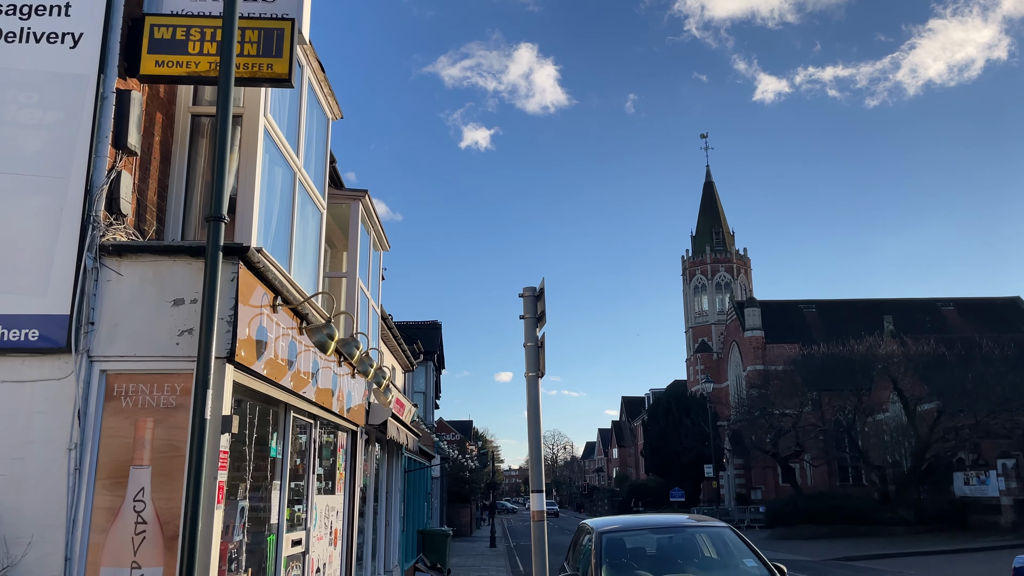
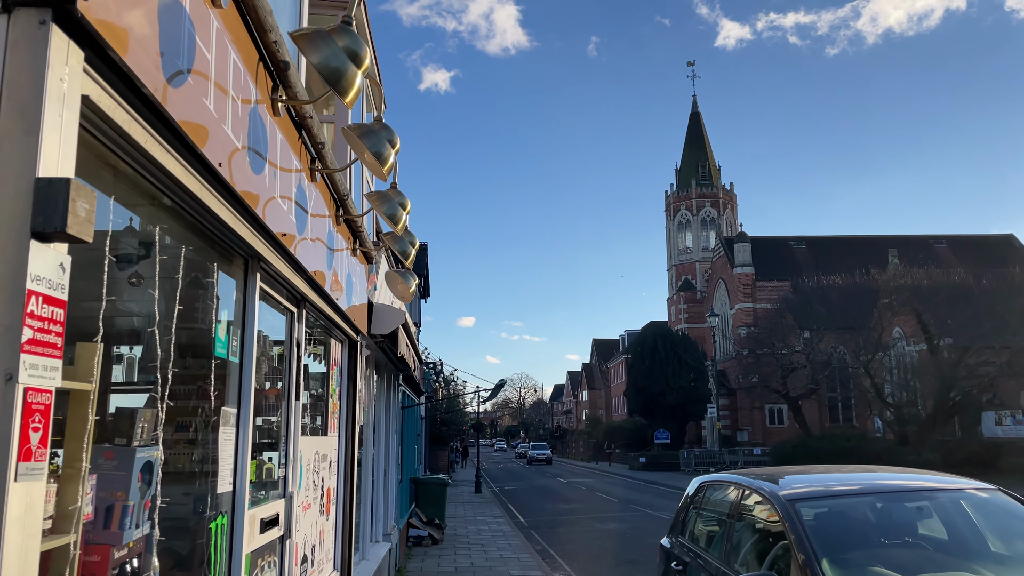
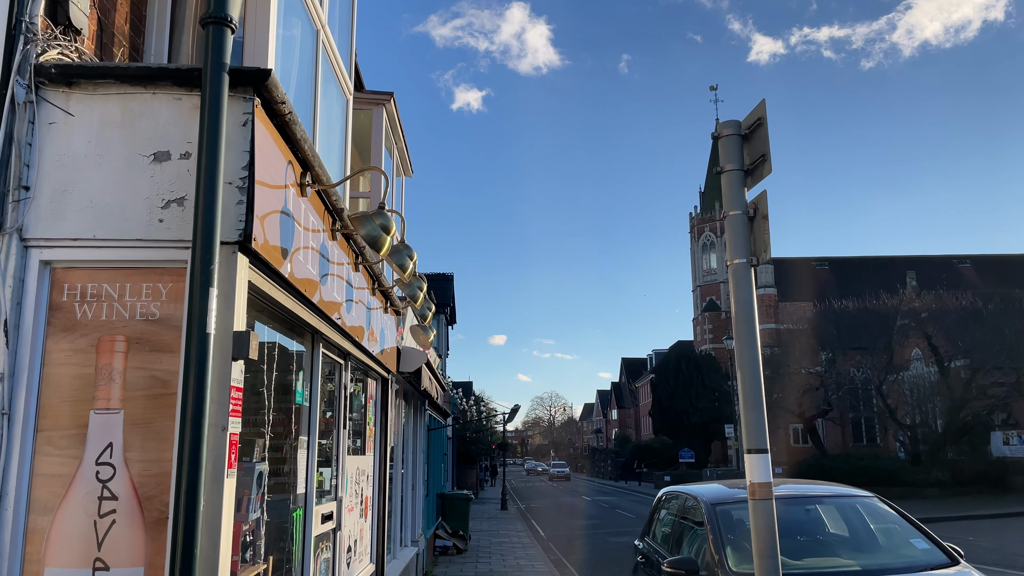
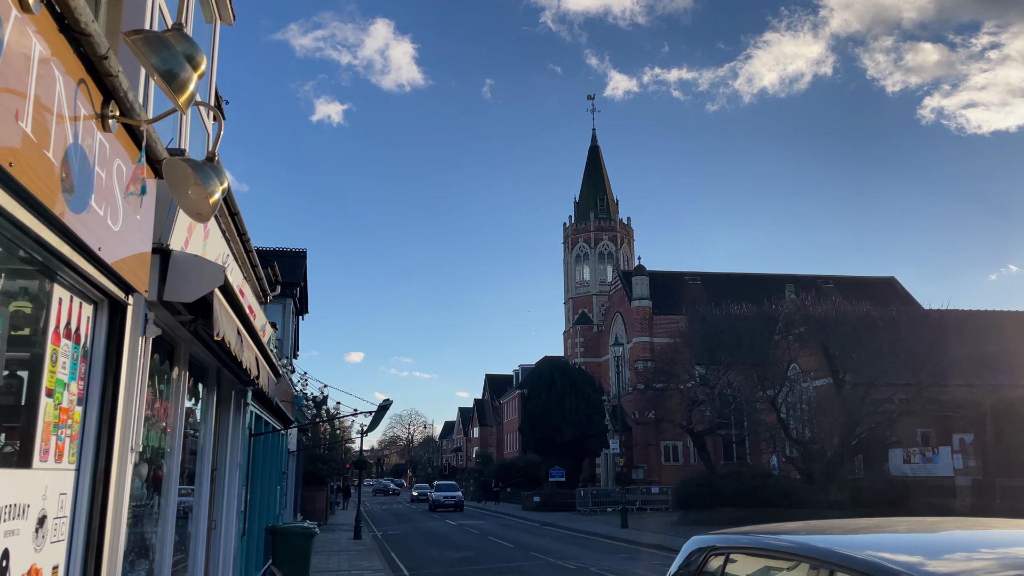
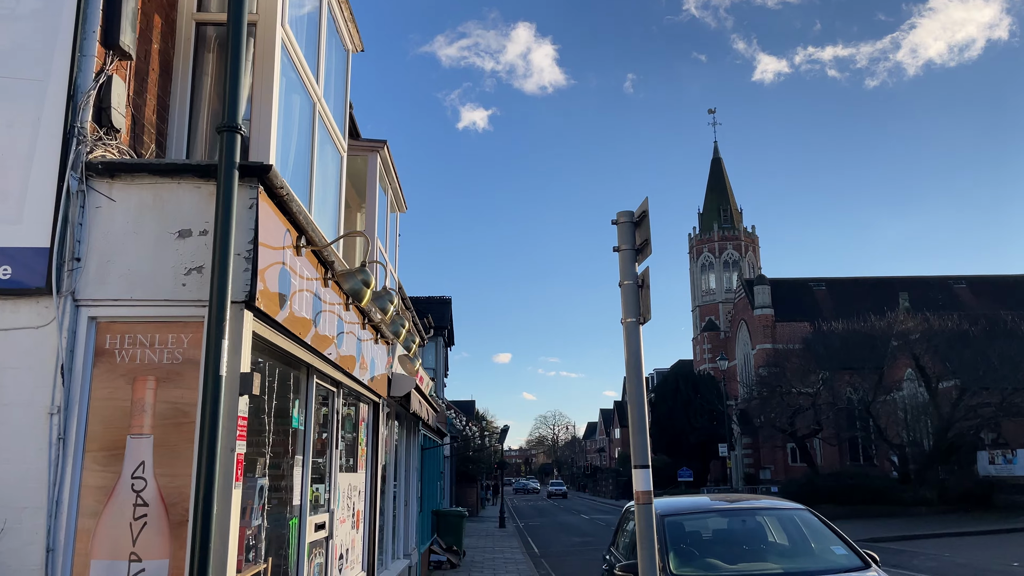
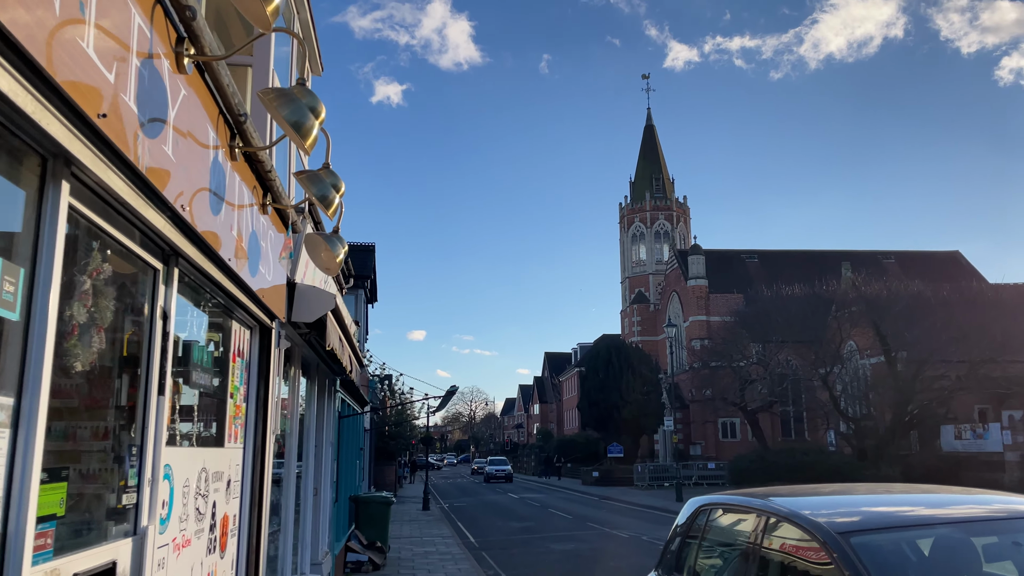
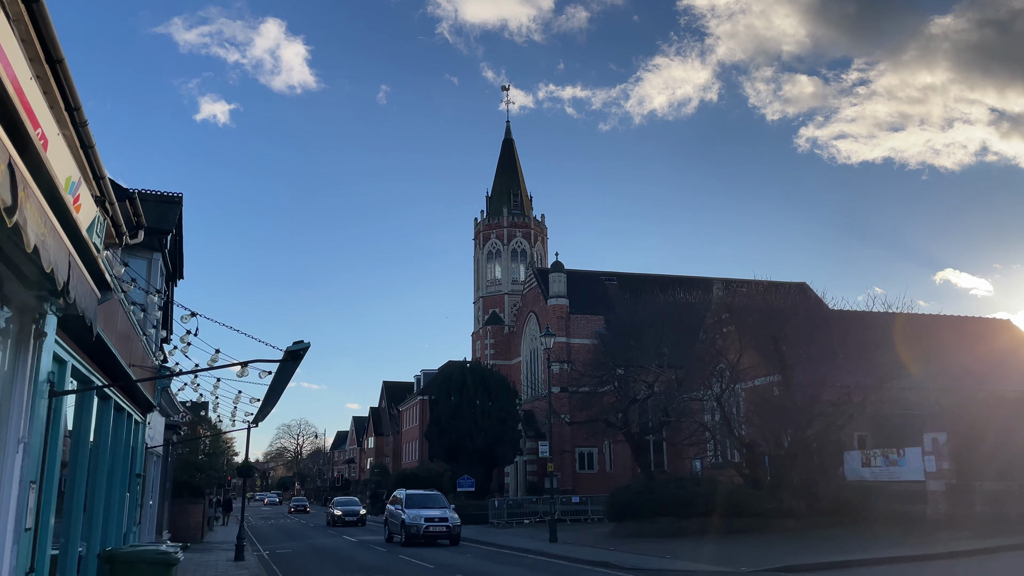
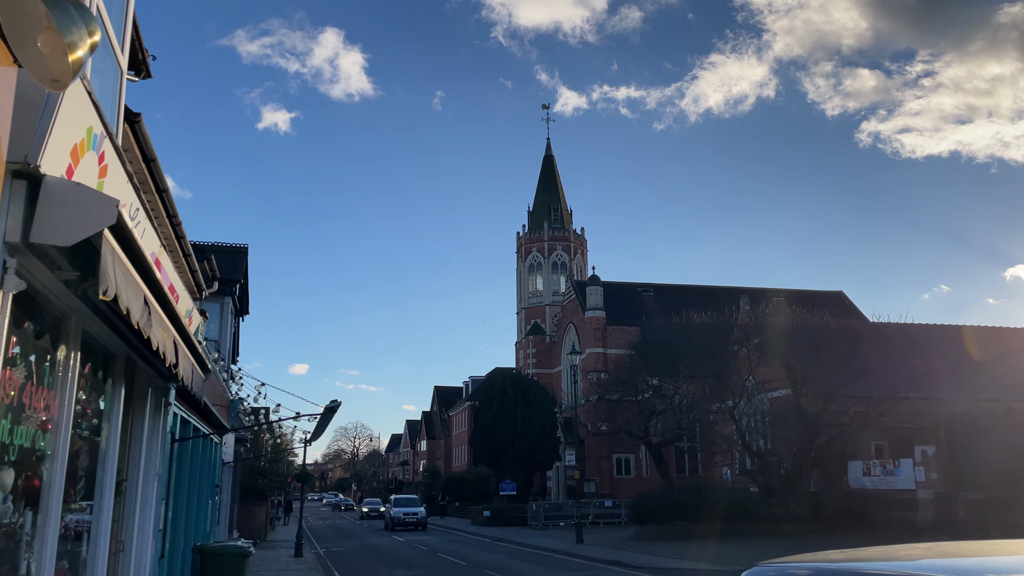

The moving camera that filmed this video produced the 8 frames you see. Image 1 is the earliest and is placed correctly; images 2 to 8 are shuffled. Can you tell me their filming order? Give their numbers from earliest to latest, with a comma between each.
5, 3, 2, 6, 4, 8, 7
